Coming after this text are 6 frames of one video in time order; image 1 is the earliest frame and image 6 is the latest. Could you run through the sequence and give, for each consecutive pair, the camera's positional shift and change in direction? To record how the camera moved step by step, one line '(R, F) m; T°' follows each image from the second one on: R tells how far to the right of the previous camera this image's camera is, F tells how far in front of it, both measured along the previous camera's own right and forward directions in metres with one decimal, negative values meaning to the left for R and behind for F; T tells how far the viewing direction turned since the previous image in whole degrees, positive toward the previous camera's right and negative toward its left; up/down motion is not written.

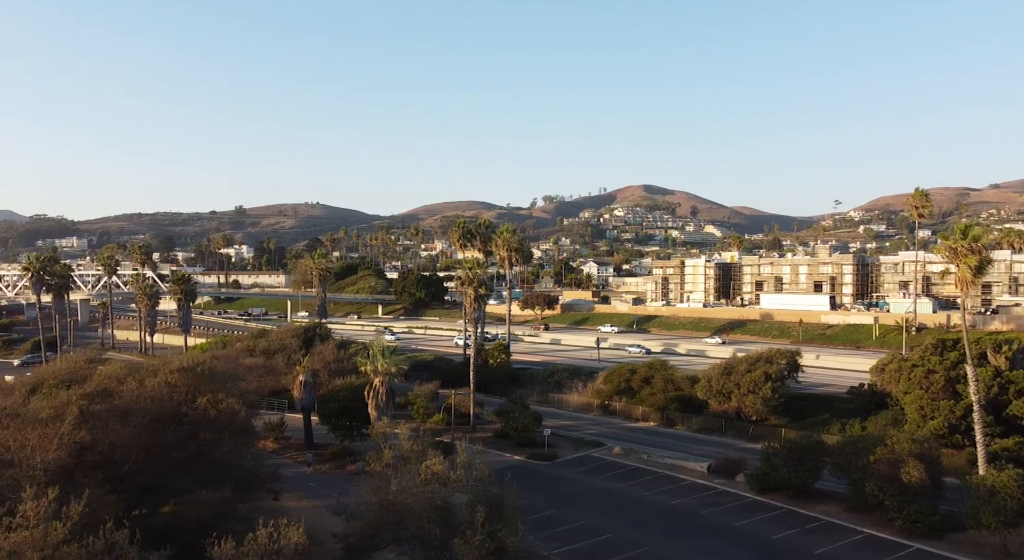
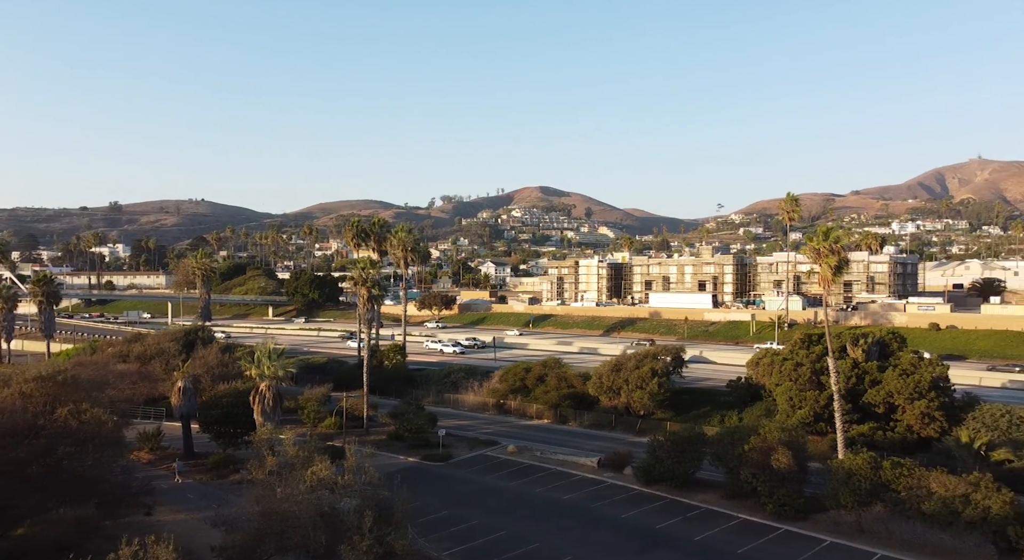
(+0.3, +0.2) m; +7°
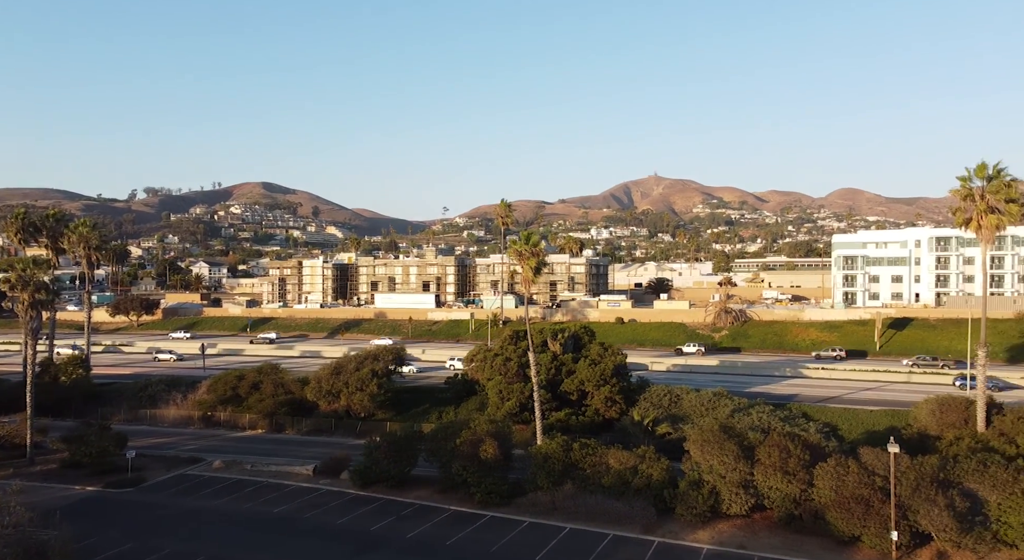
(+1.2, -1.0) m; +20°
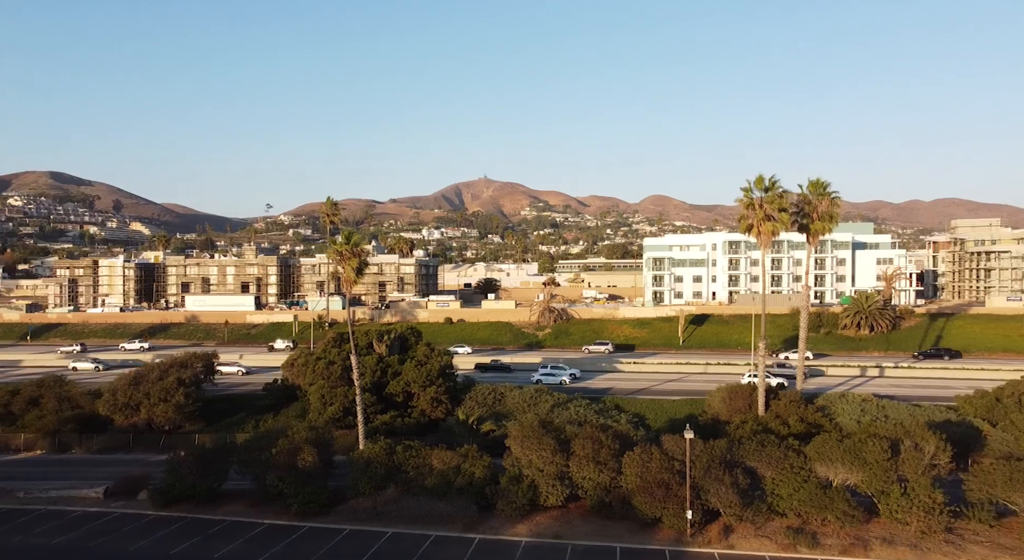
(+0.5, -0.9) m; +12°
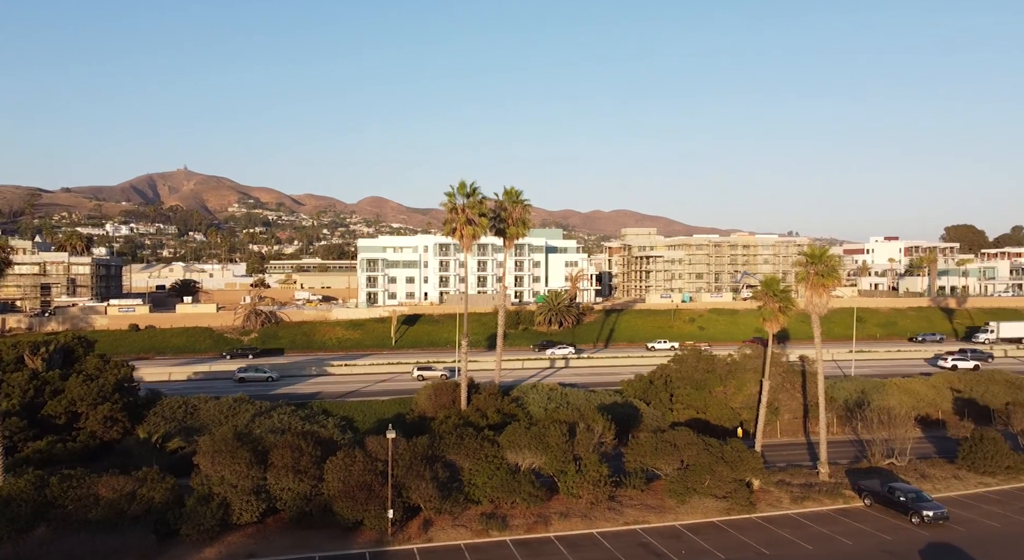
(+0.8, -0.4) m; +20°
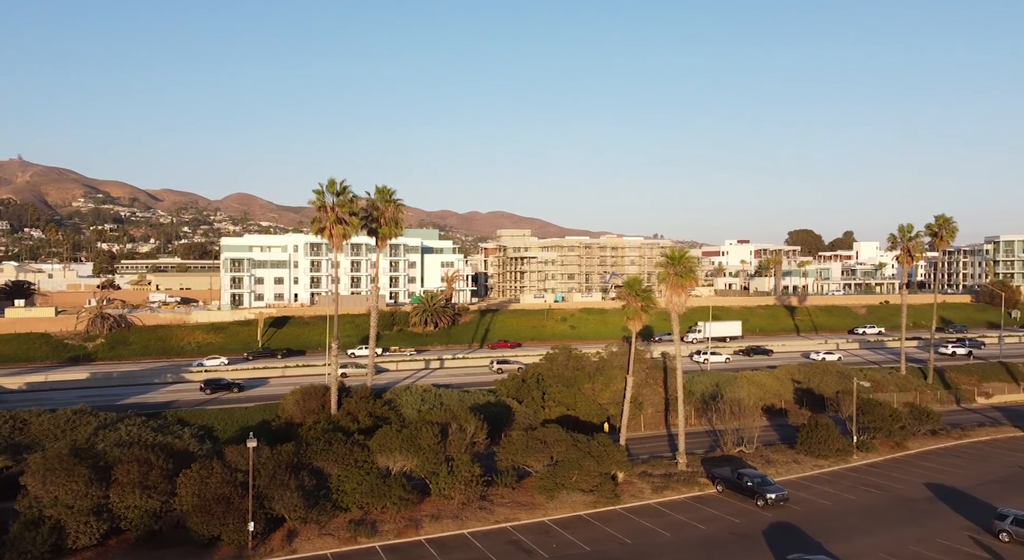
(+0.3, +0.7) m; +9°
